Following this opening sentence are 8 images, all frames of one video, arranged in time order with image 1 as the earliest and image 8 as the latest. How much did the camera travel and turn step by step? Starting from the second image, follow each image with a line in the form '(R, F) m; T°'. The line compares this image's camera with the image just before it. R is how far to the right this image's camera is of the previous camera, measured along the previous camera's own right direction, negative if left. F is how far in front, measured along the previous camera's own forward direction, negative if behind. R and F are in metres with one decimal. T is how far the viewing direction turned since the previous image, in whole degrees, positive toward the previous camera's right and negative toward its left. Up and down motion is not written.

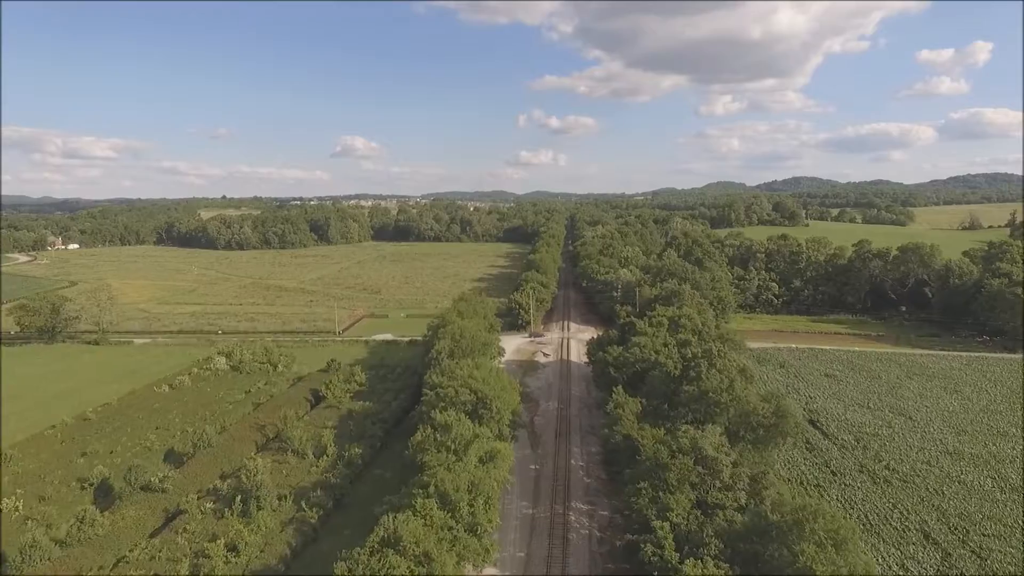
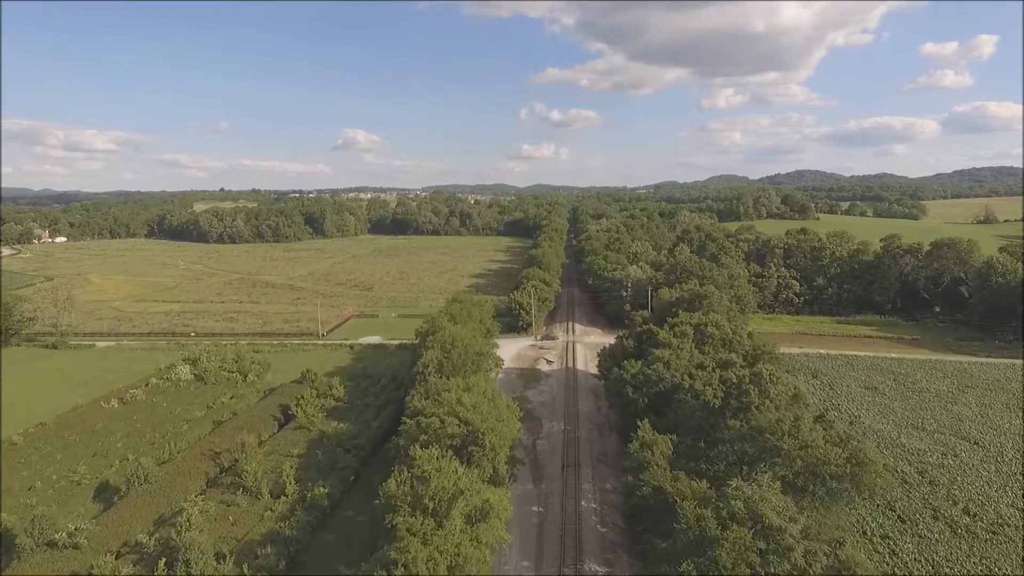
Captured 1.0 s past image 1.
(+0.1, +5.1) m; 0°
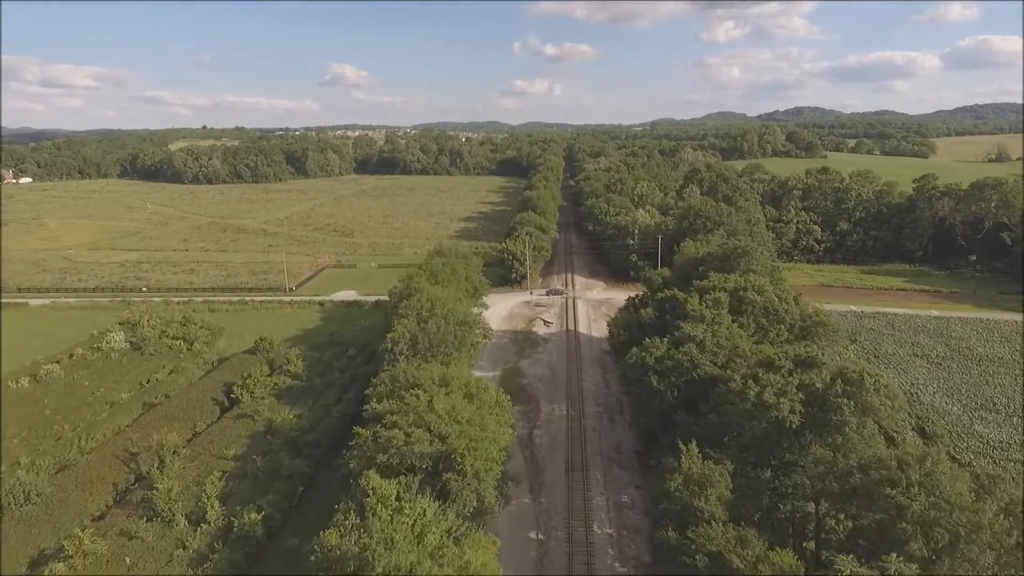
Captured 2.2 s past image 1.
(+0.1, +6.2) m; +1°
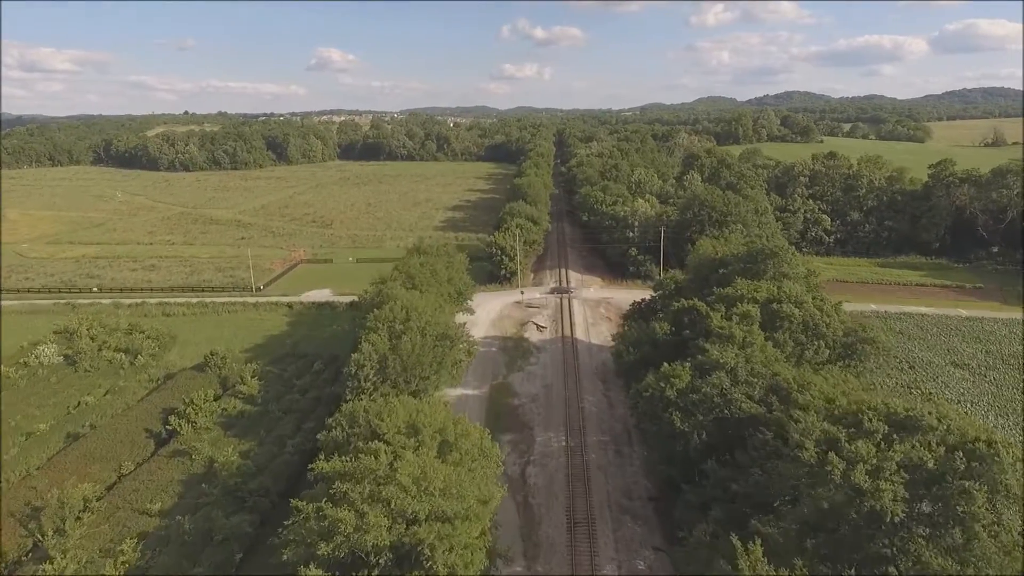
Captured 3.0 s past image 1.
(+0.1, +4.1) m; +1°
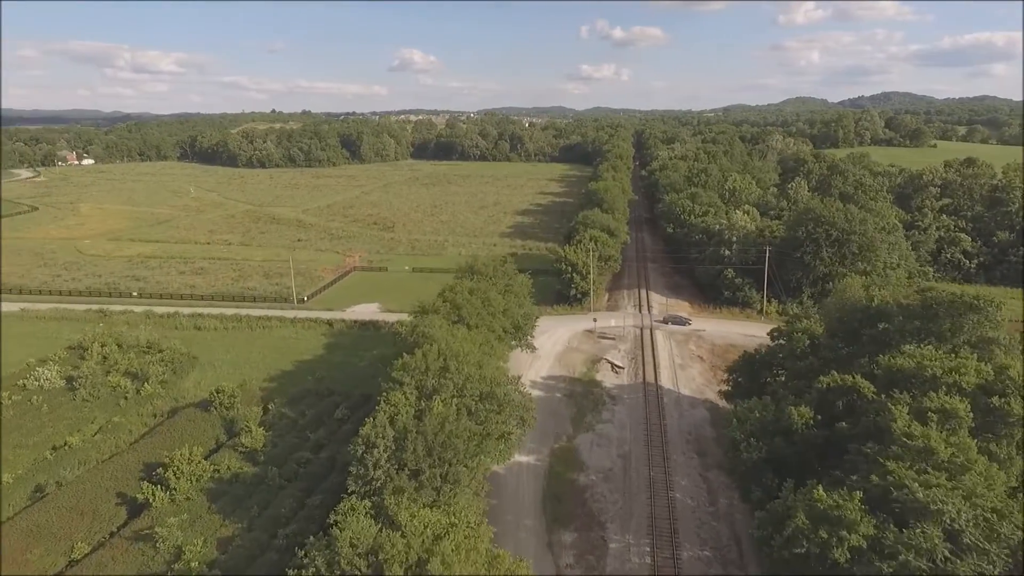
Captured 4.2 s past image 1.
(-0.1, +5.9) m; -6°
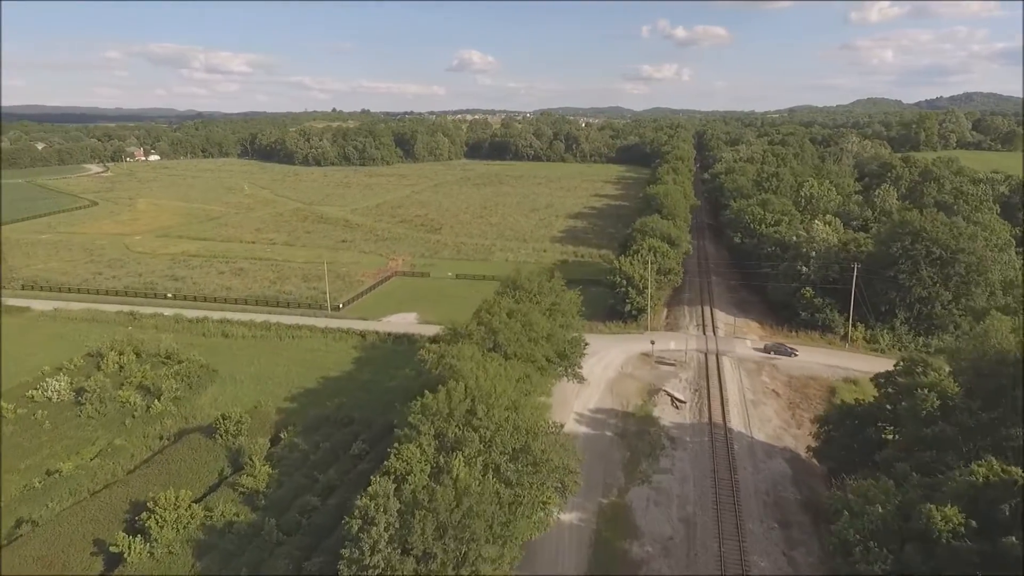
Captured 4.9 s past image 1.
(+0.2, +3.3) m; -5°
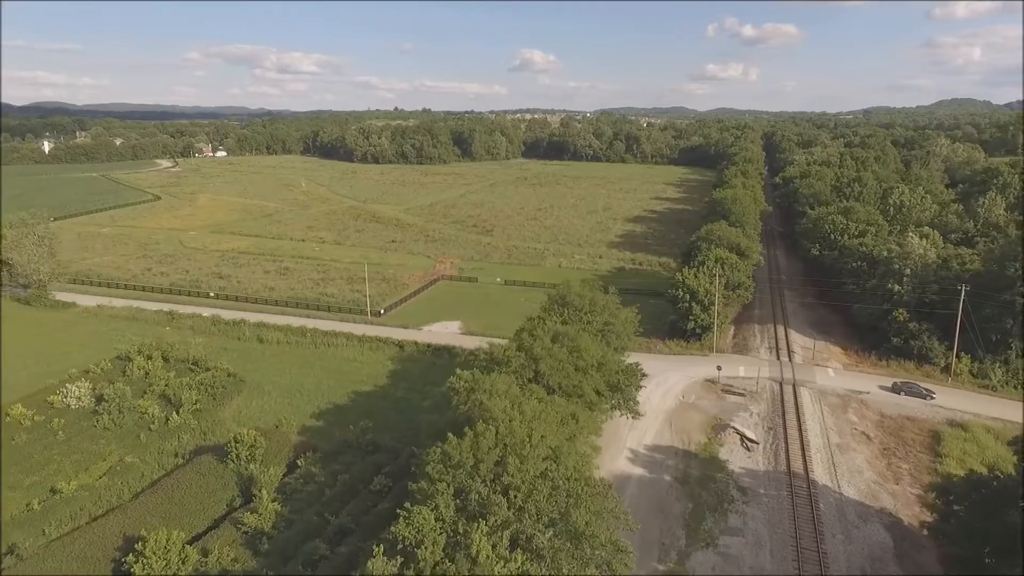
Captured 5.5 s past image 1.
(+0.2, +2.7) m; -5°
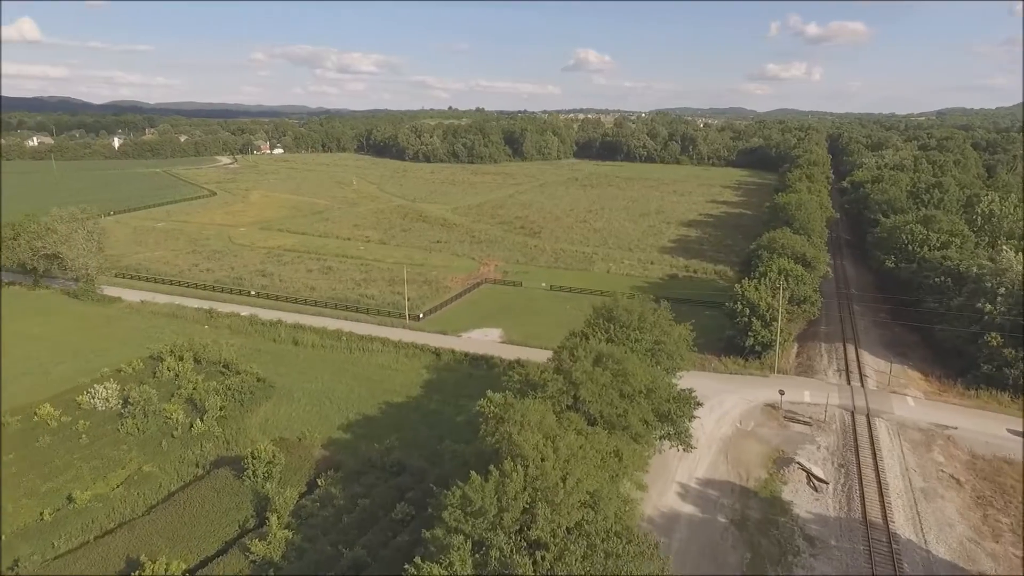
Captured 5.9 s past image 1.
(+0.2, +1.8) m; -4°
